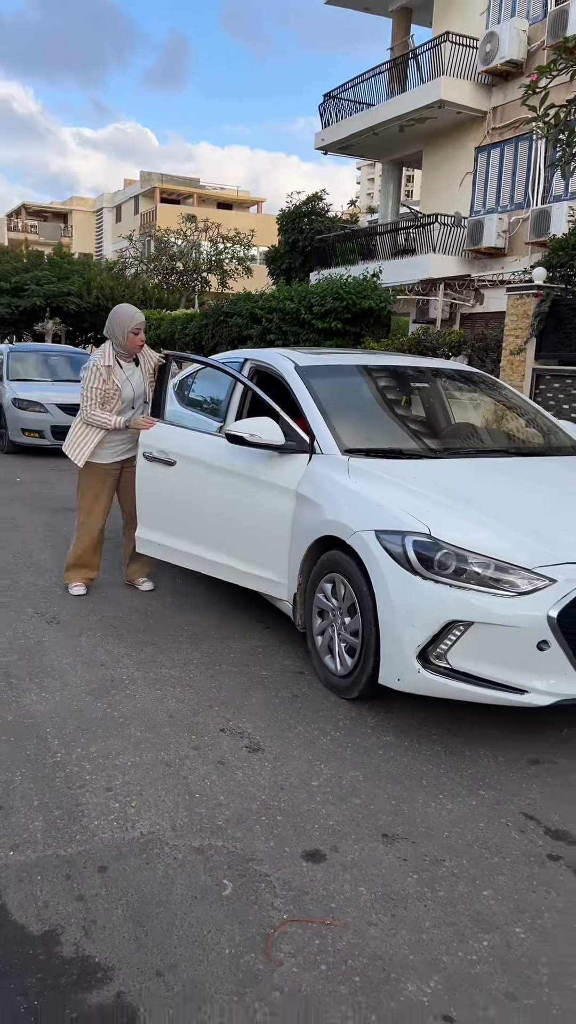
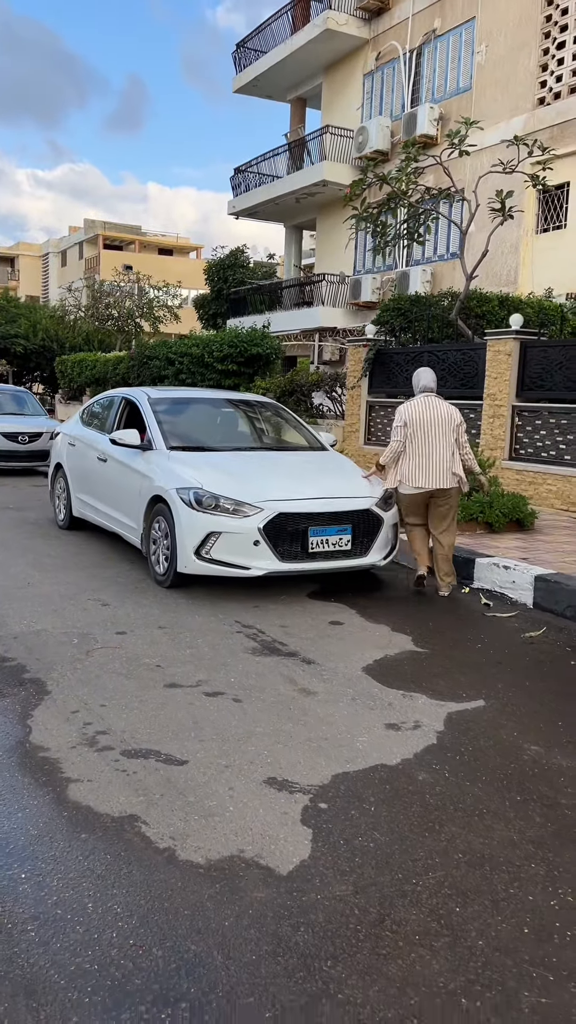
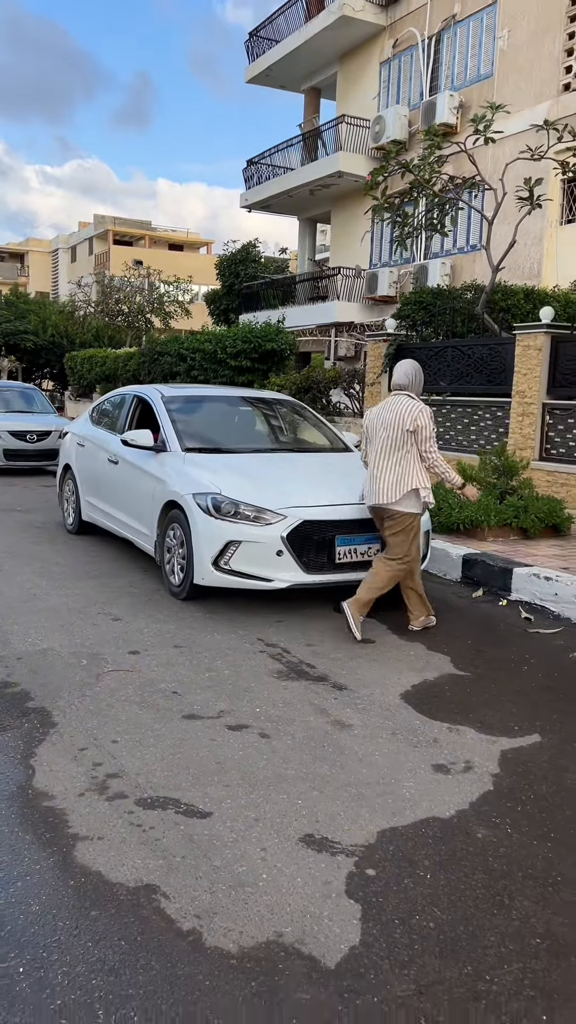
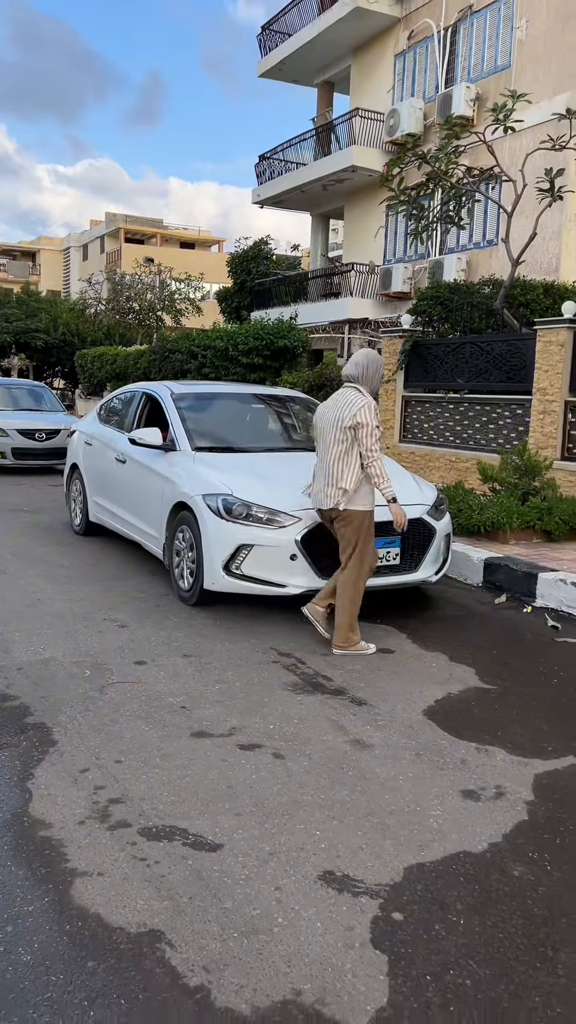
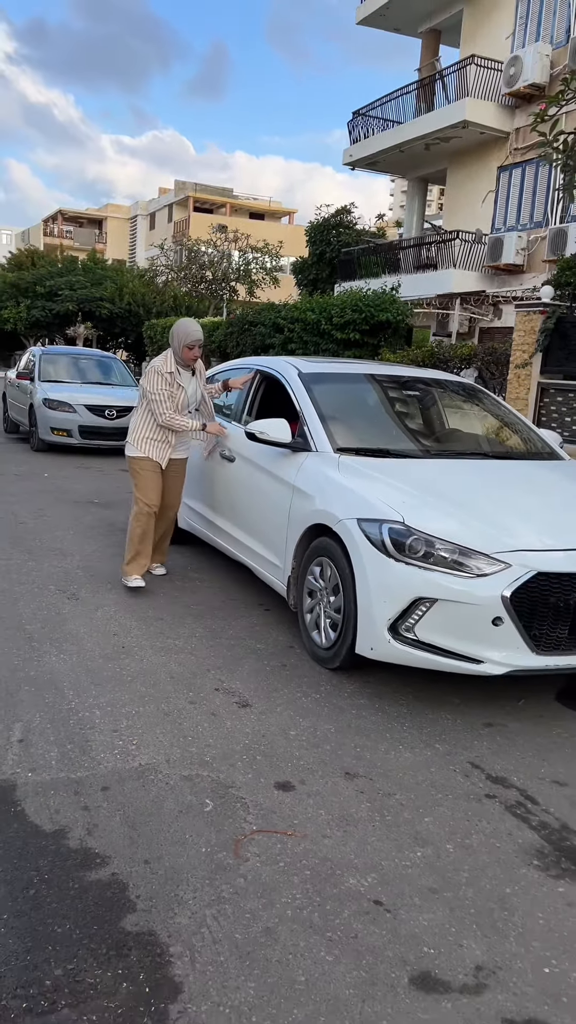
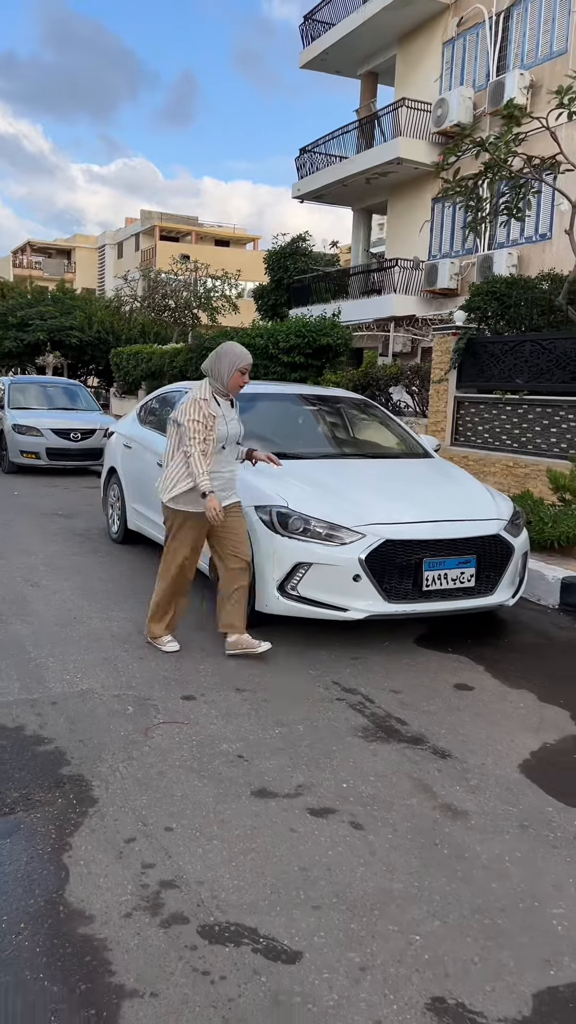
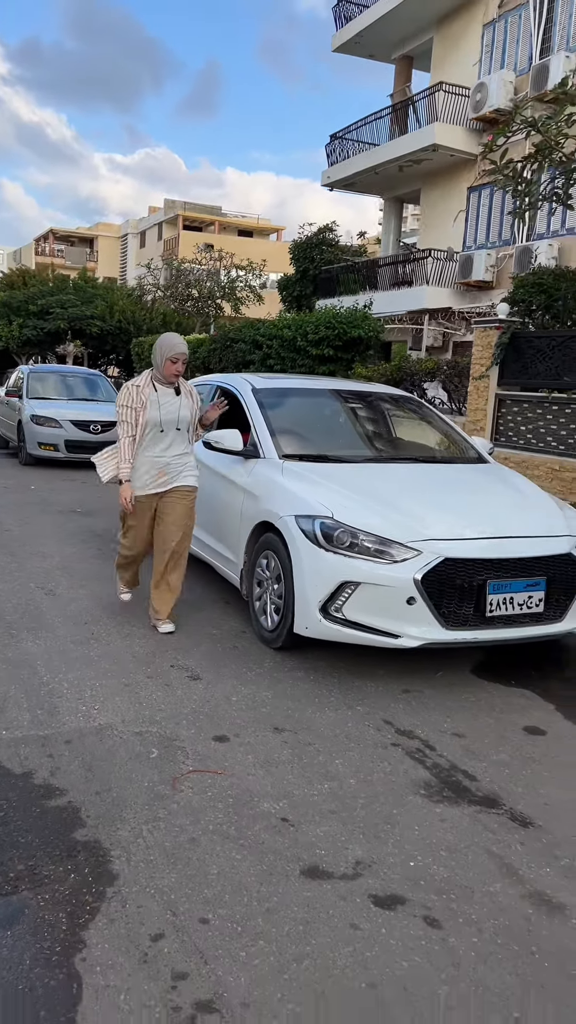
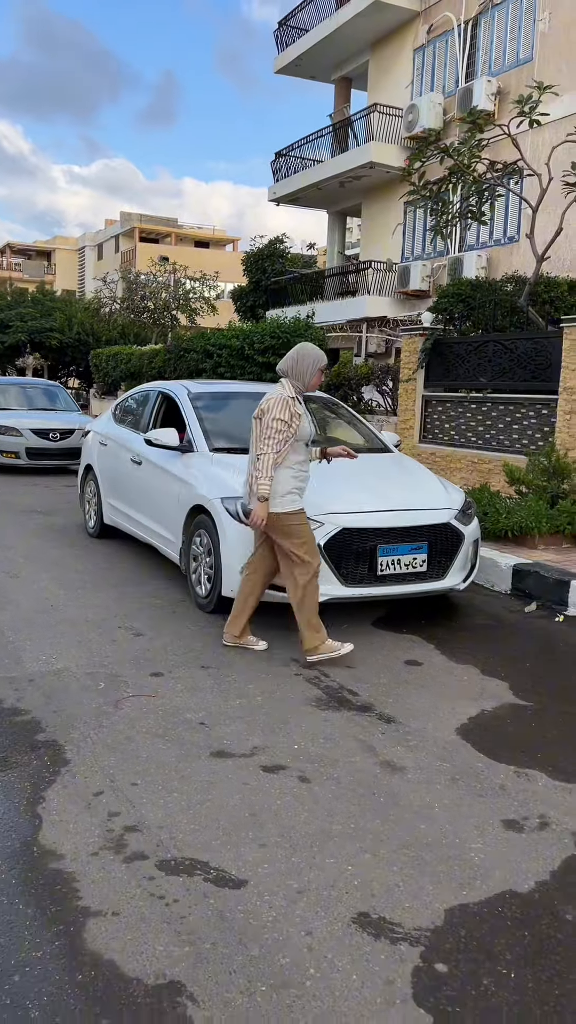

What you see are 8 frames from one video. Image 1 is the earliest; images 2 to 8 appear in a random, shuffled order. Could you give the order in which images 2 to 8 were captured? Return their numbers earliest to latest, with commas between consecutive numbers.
5, 7, 6, 8, 4, 3, 2
